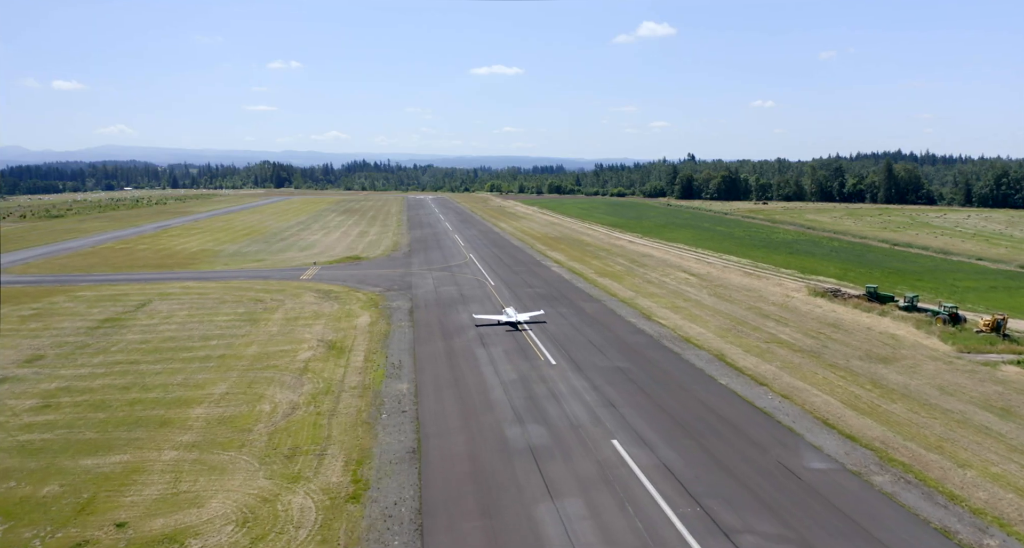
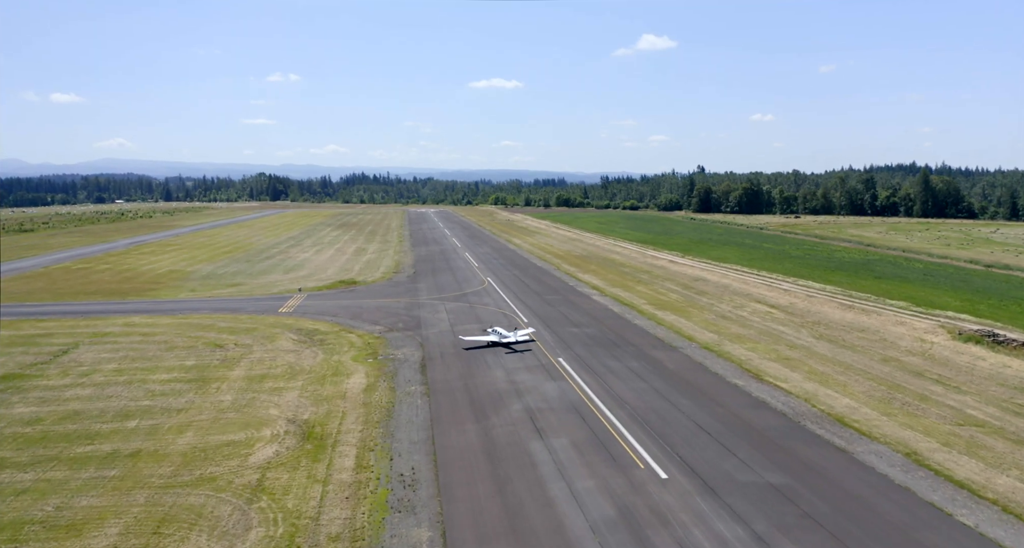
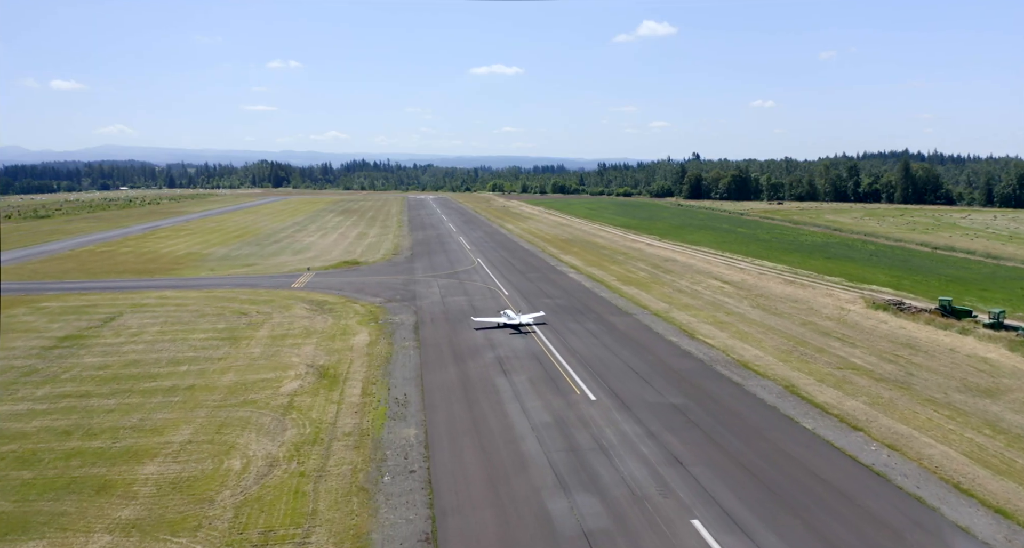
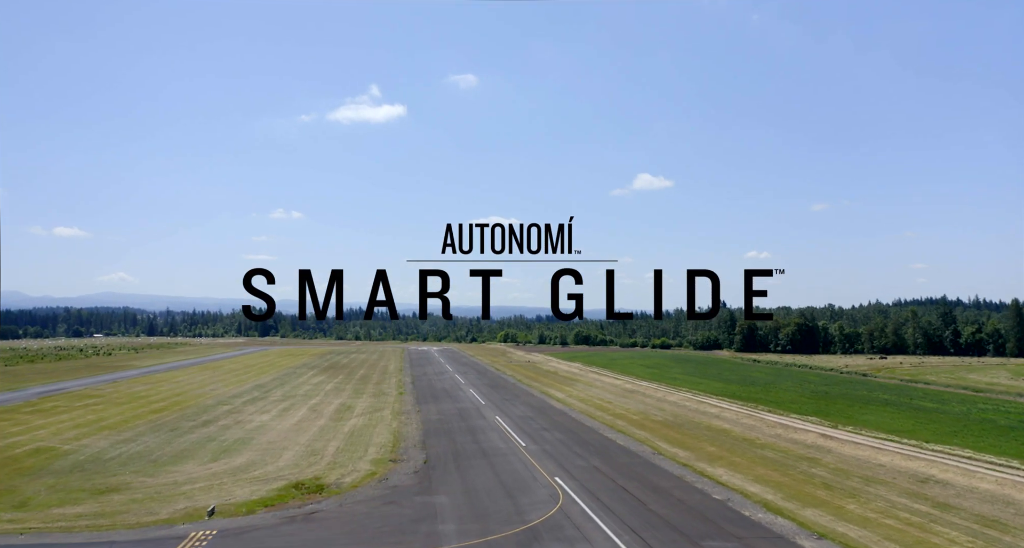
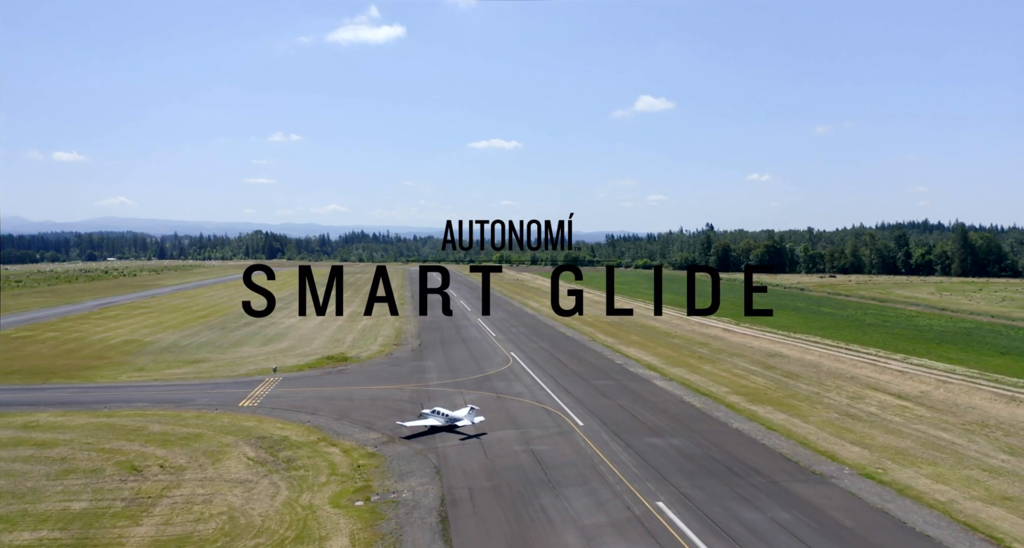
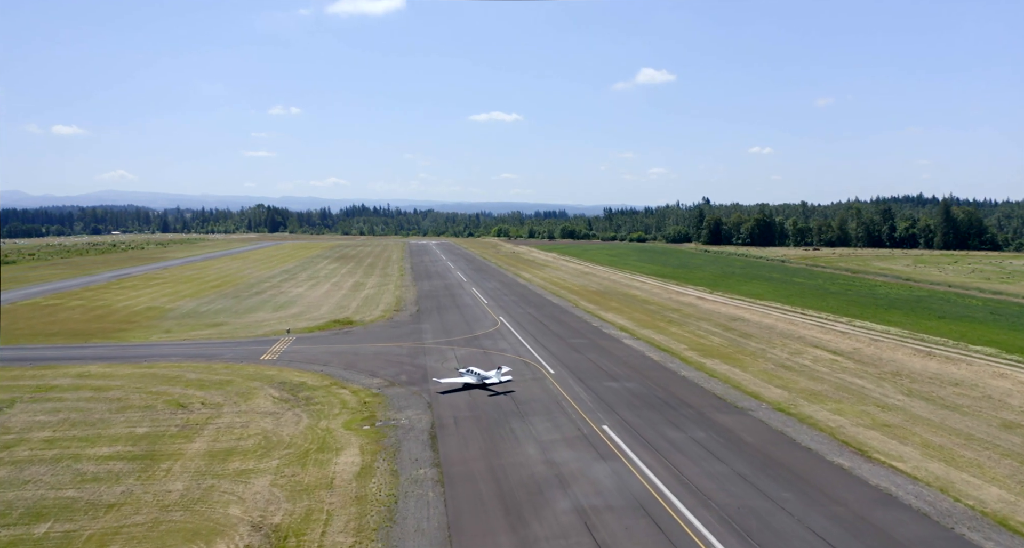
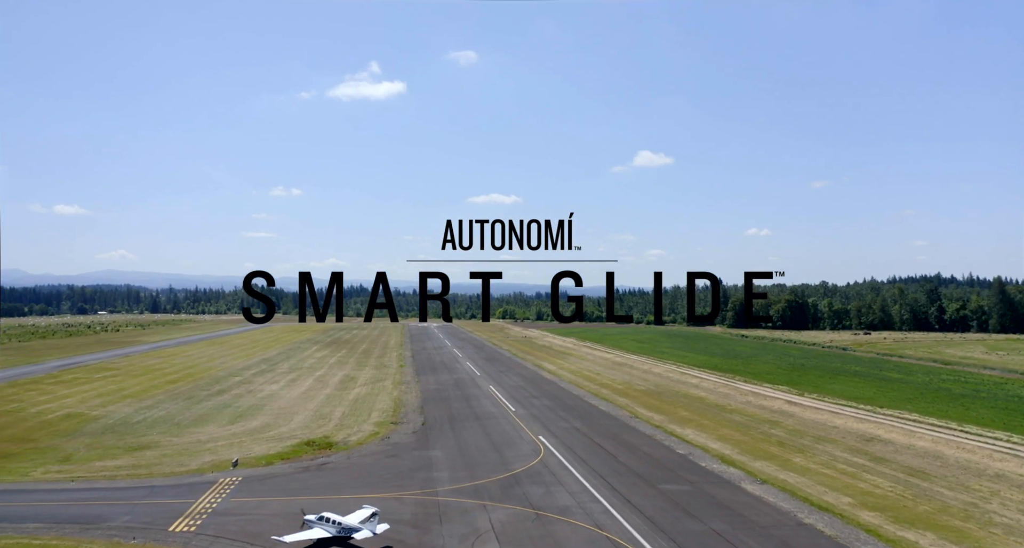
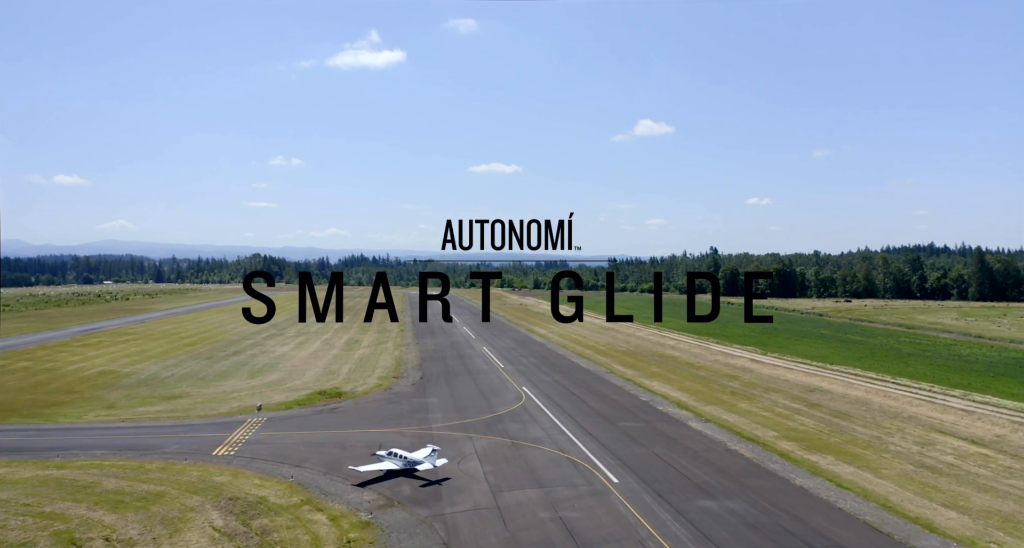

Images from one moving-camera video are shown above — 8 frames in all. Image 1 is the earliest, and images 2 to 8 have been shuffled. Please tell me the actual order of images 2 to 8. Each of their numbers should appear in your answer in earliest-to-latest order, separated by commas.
3, 2, 6, 5, 8, 7, 4
